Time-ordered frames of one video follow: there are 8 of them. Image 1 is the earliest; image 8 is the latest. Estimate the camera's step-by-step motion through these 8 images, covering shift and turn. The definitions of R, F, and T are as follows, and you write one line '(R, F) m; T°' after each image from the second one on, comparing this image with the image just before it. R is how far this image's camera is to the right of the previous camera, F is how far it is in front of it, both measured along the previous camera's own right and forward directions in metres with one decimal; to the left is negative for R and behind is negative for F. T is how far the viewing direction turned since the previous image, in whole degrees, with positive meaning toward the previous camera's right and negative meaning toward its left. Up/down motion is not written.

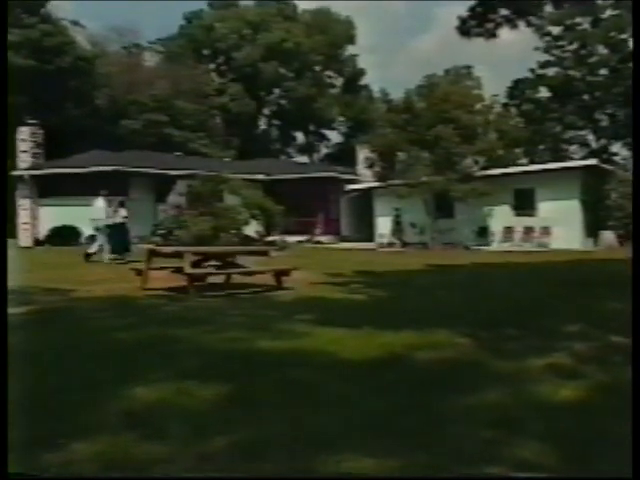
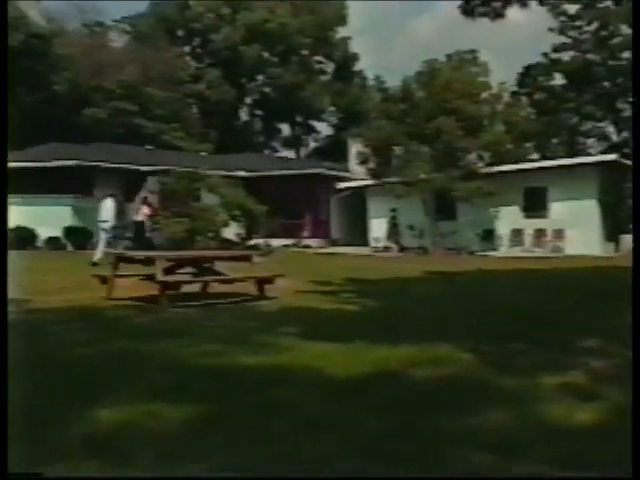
(0.0, +0.8) m; +1°
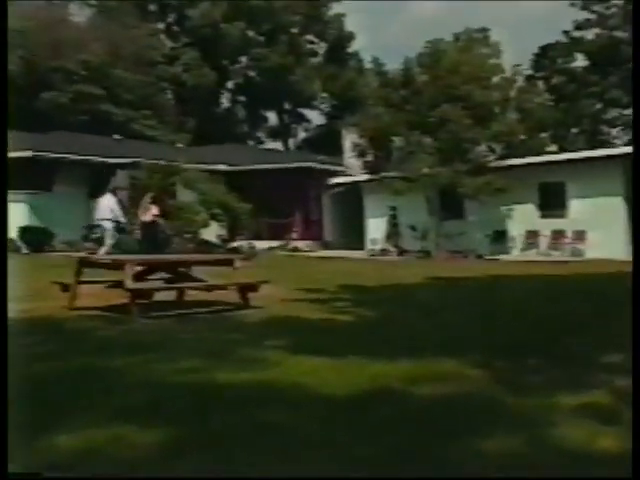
(0.0, +0.8) m; 0°
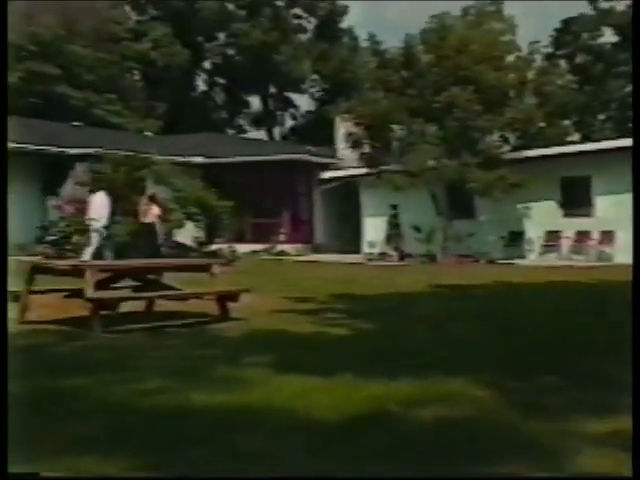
(0.0, +0.8) m; 0°
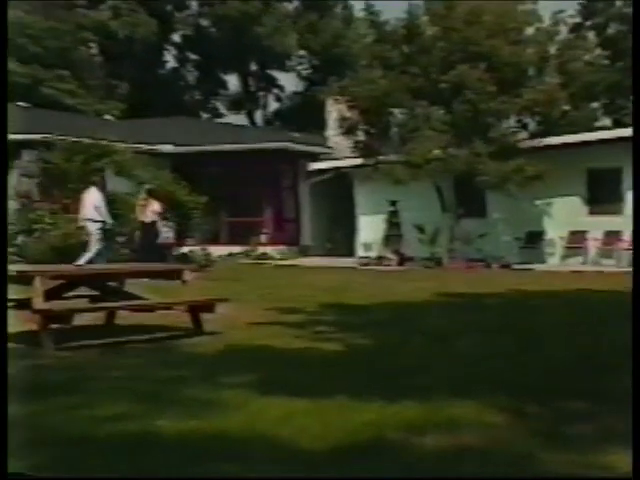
(0.0, +0.8) m; +1°
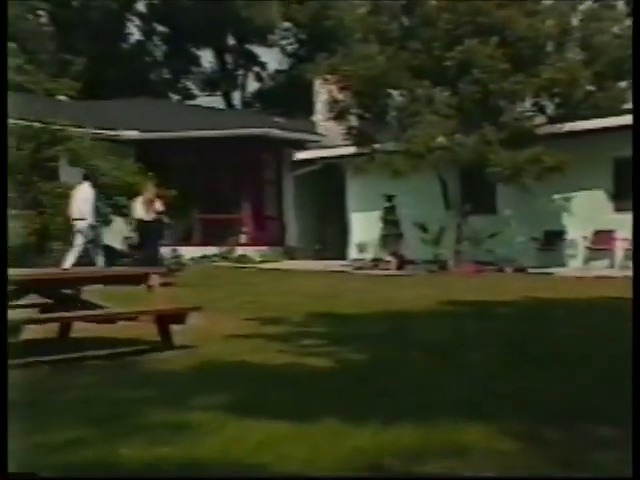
(0.0, +0.6) m; +1°
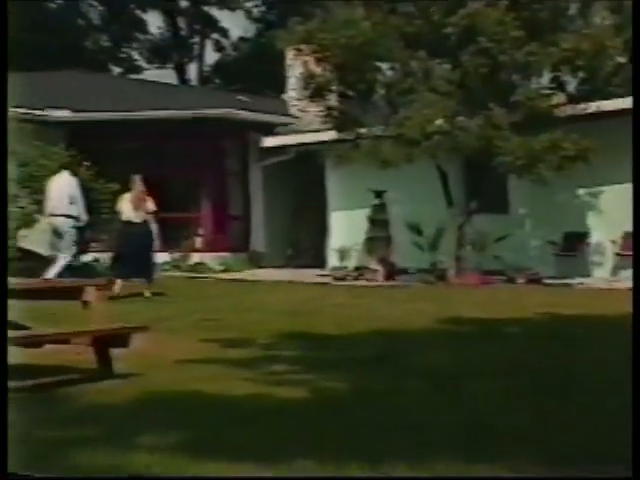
(0.0, +0.7) m; +2°
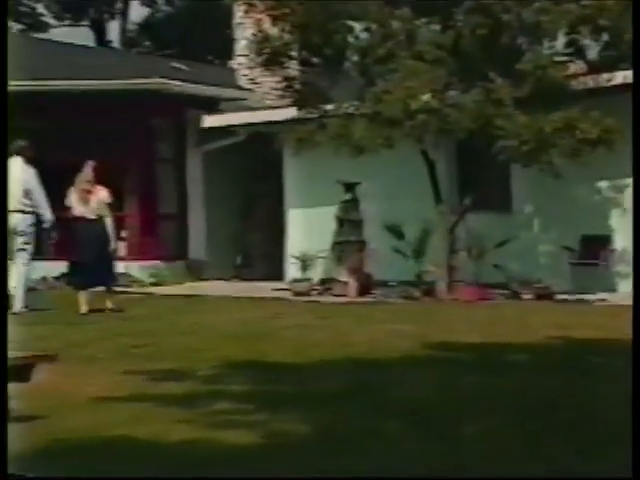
(0.0, +0.7) m; +1°
